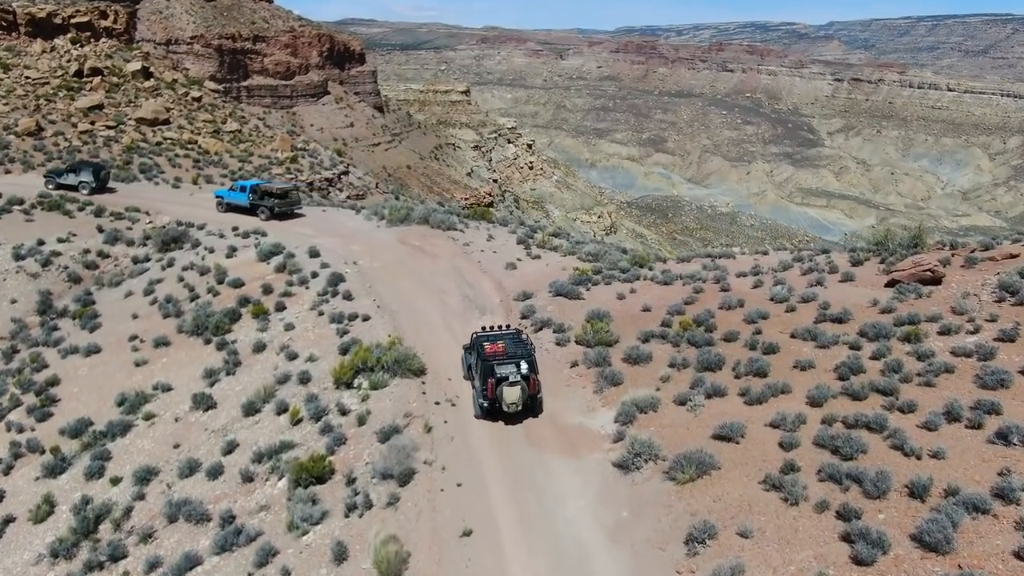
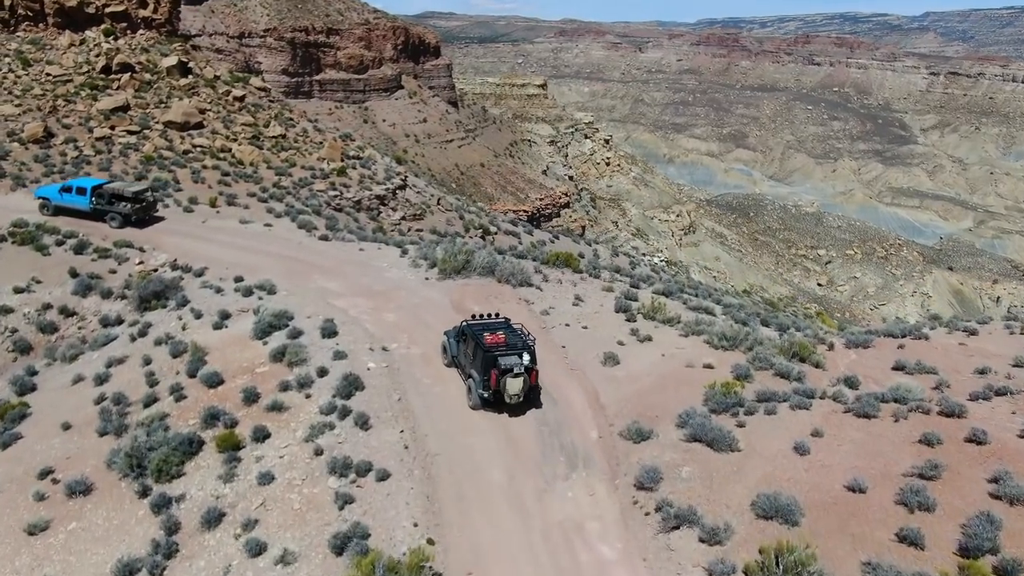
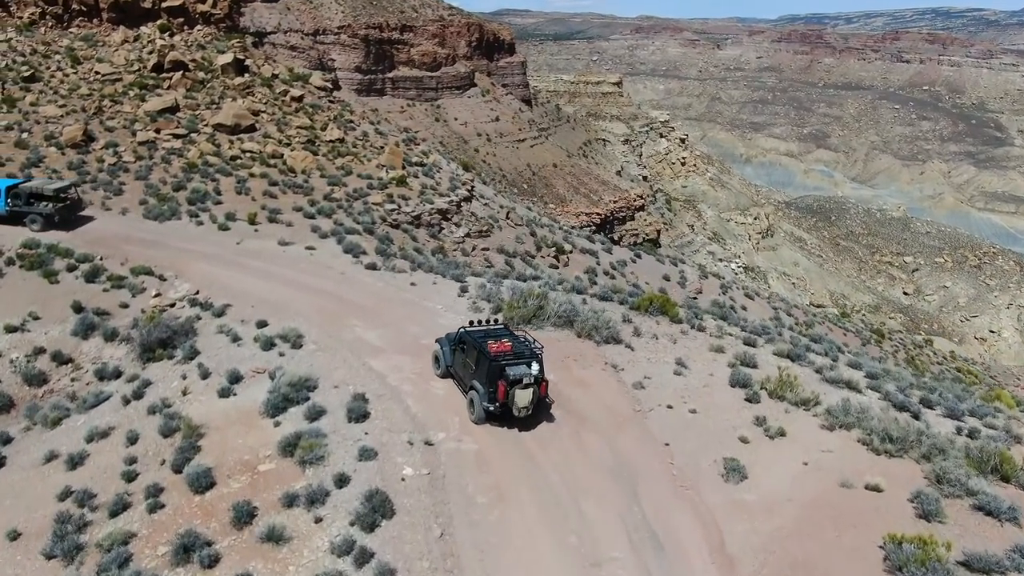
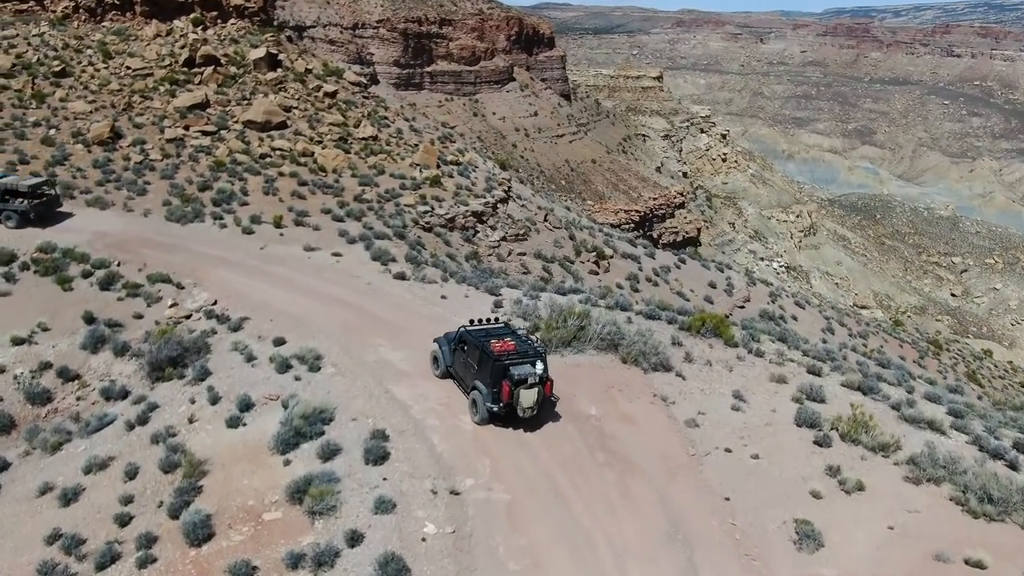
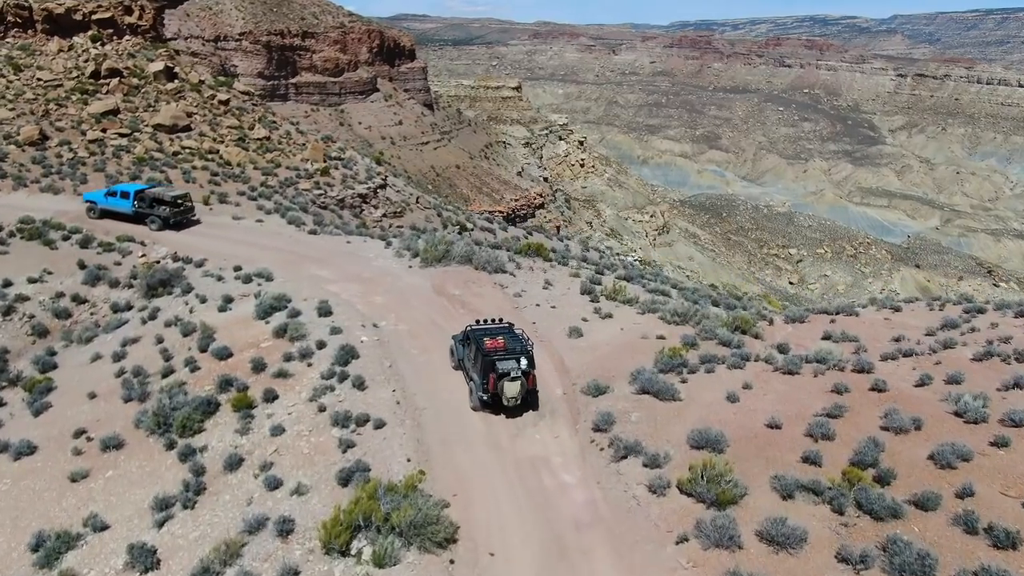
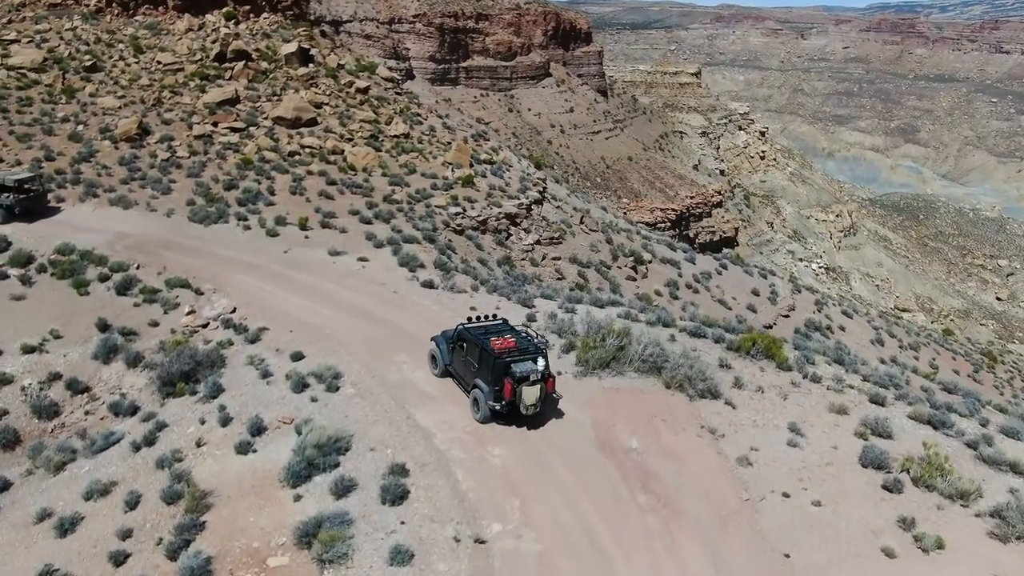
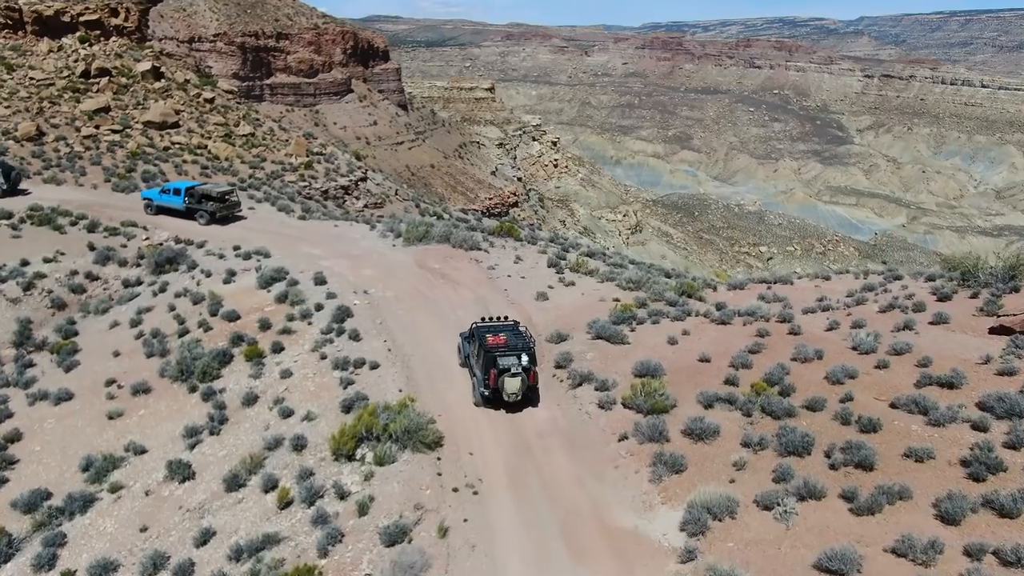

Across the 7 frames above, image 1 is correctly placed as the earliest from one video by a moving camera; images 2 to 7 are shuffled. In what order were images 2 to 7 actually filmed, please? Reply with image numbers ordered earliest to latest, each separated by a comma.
7, 5, 2, 3, 4, 6
